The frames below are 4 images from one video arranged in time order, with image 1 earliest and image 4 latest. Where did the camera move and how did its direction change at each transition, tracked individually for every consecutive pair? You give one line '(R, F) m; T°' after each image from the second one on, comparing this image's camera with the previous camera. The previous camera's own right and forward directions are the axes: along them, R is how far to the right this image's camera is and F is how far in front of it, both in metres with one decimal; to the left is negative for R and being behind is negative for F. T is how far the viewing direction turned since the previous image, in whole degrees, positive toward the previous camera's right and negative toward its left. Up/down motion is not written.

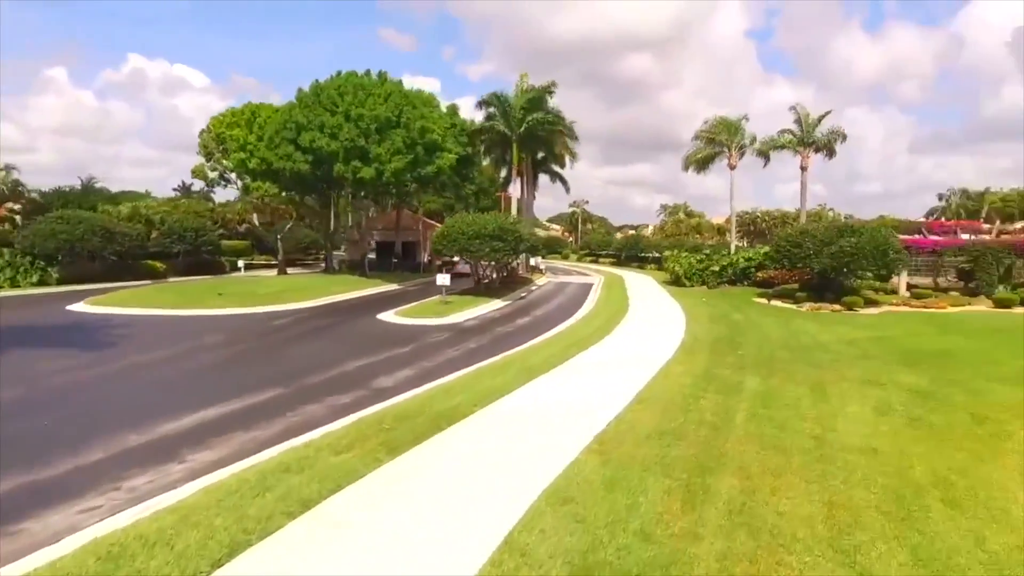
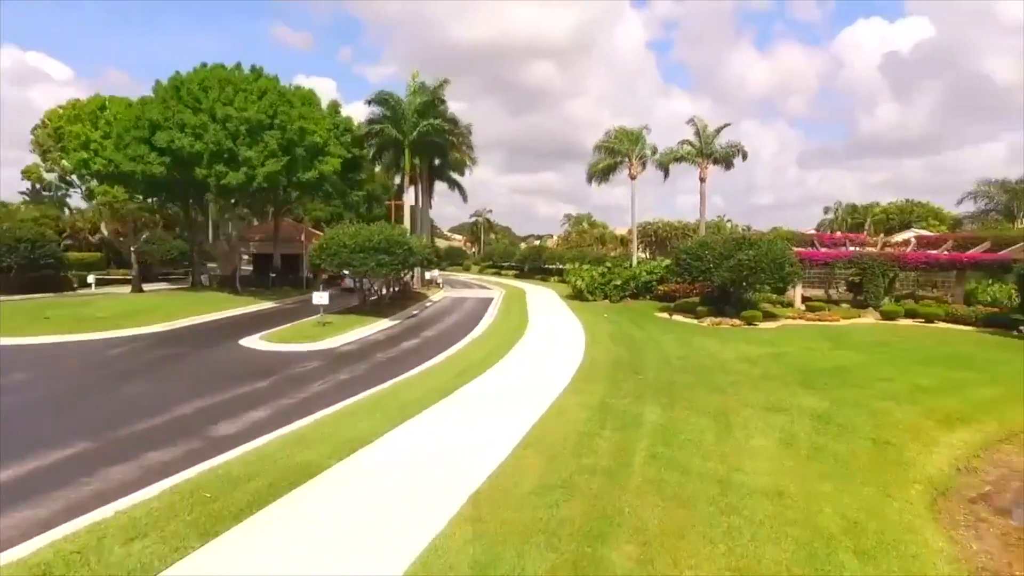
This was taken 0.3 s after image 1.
(+0.7, +1.6) m; +8°
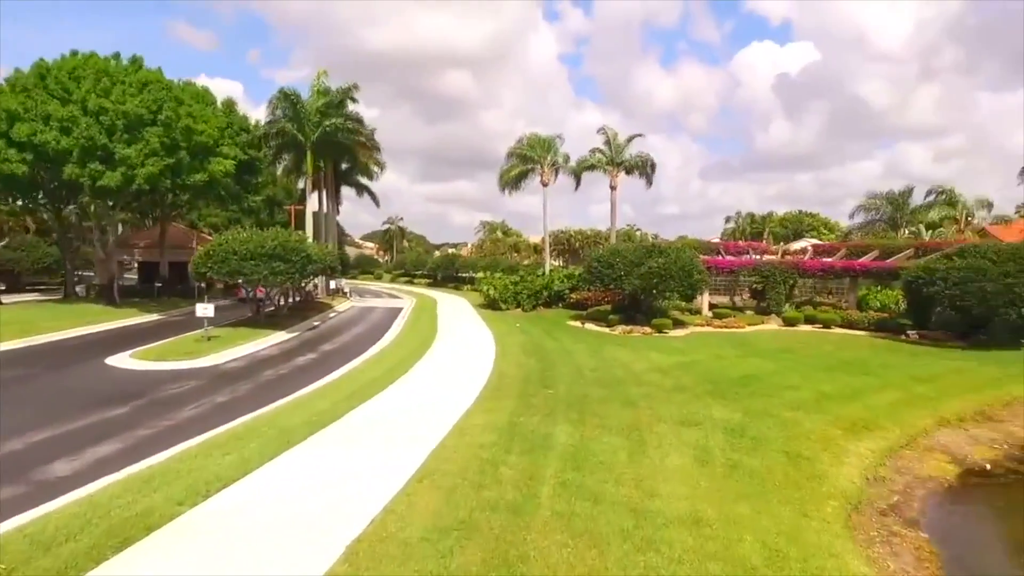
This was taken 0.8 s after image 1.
(+0.3, +1.1) m; +7°
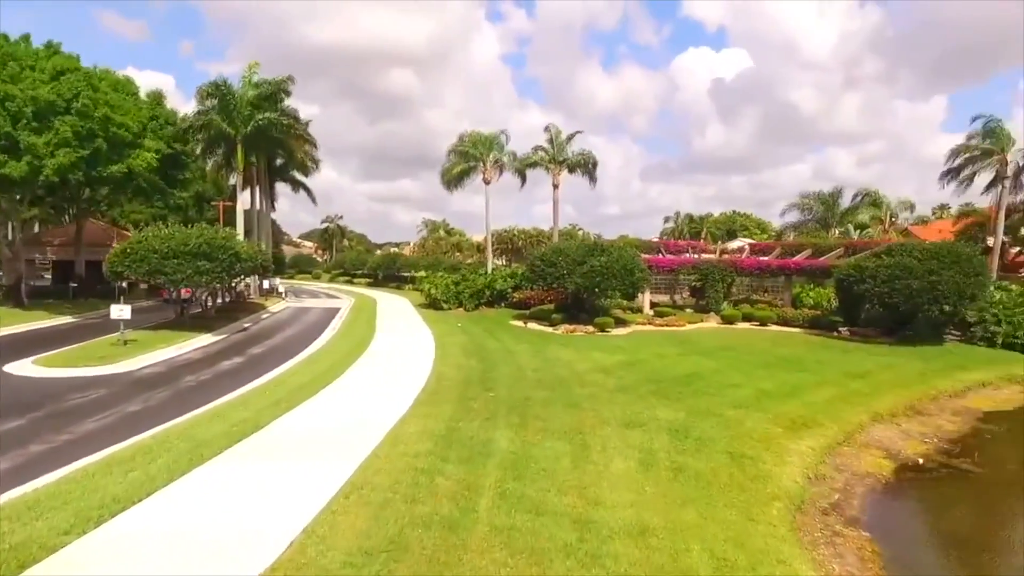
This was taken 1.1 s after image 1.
(+0.1, +0.6) m; +5°
